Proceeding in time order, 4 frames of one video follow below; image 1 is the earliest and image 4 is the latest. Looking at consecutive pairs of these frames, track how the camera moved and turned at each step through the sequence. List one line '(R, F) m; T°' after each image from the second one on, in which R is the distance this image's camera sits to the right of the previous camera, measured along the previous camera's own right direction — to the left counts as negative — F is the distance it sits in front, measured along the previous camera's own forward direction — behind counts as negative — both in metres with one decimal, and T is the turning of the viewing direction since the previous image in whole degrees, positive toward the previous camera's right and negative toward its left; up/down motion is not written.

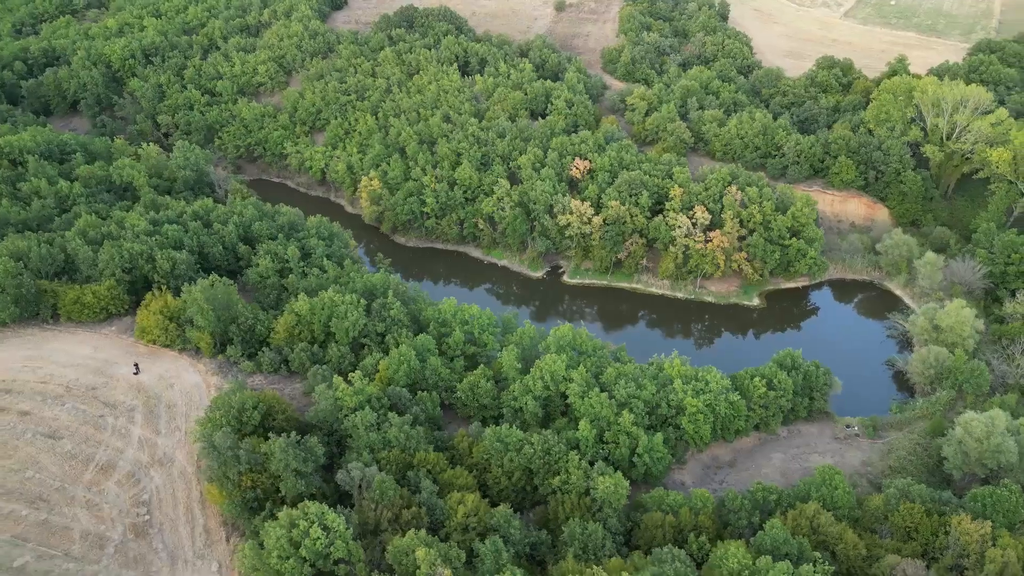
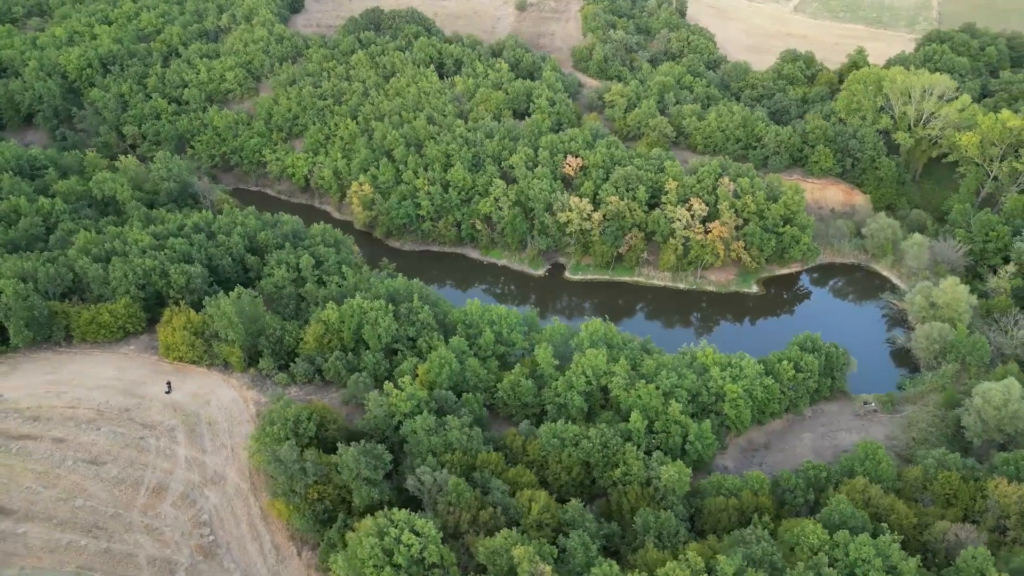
(-6.2, -0.1) m; +5°
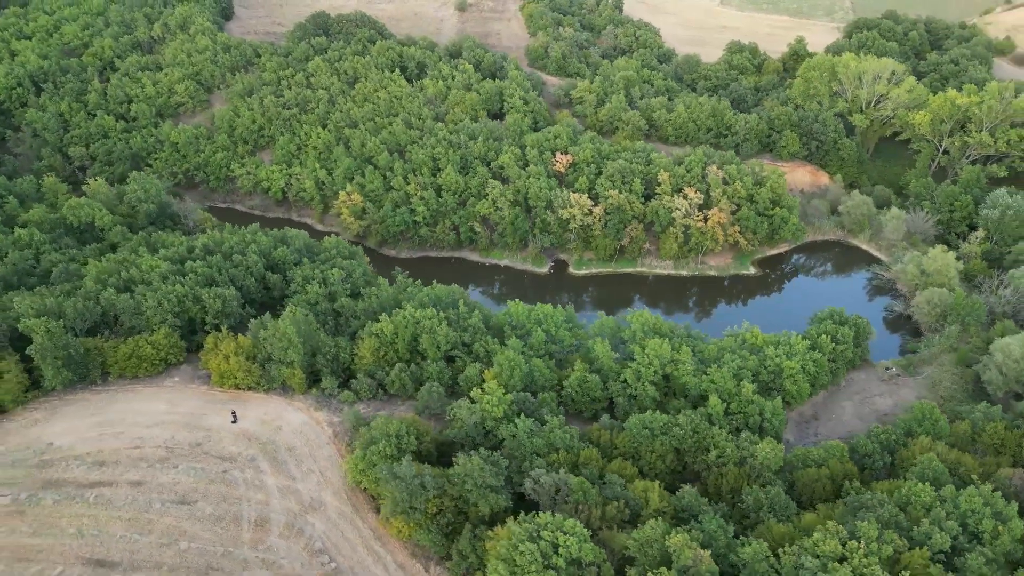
(-10.0, +0.4) m; +7°
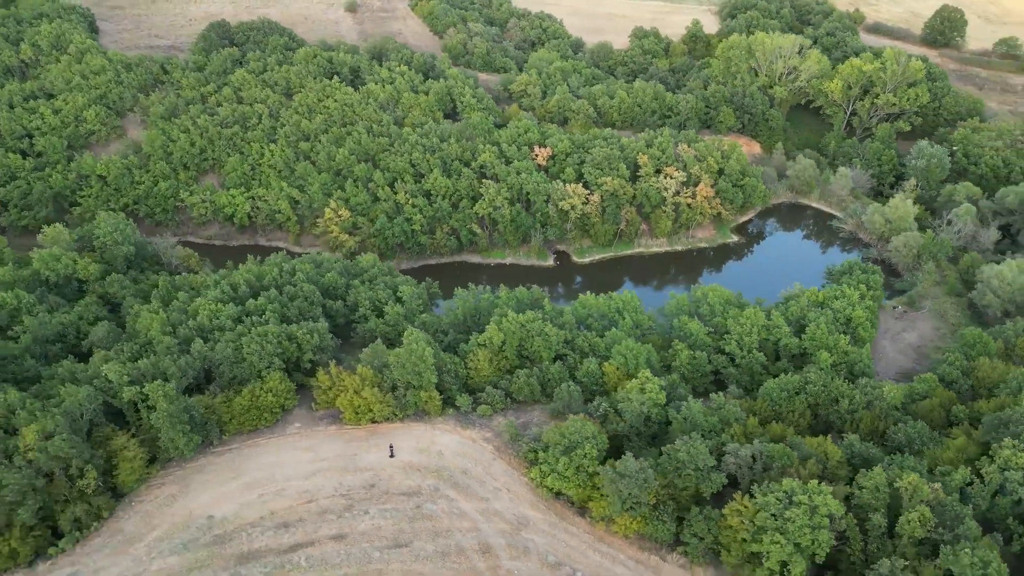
(-18.1, +1.8) m; +13°
